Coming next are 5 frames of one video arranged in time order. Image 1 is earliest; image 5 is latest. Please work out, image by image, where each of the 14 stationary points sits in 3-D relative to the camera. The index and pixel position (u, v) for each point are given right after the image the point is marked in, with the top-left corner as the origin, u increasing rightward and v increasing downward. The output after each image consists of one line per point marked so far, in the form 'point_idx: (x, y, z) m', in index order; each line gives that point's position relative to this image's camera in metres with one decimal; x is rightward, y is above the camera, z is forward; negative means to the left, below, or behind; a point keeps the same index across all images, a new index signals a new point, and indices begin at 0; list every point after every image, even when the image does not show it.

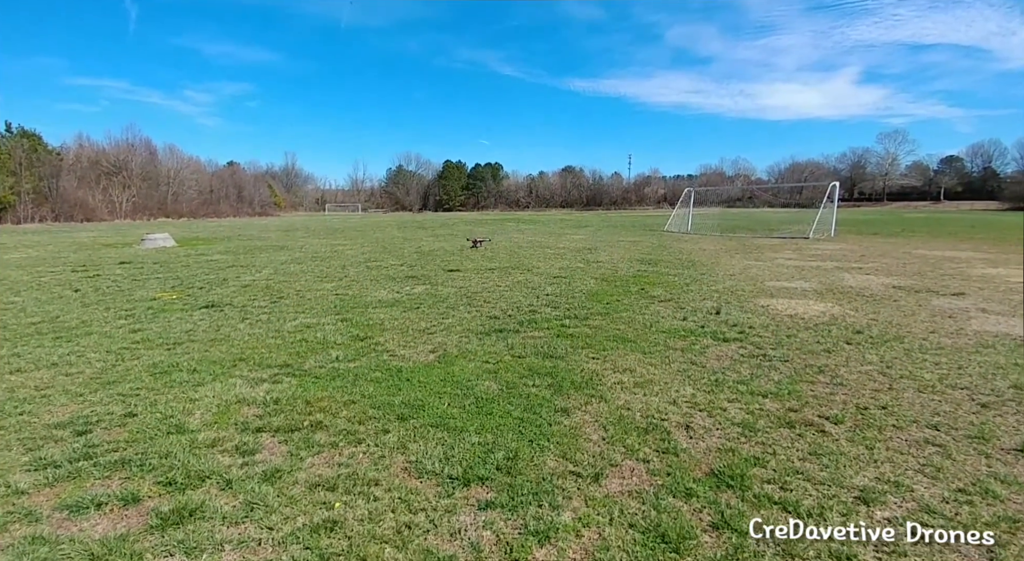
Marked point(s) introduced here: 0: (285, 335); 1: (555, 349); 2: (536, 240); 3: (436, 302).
0: (-2.3, -0.6, +5.2) m
1: (+0.4, -0.6, +4.7) m
2: (+0.8, +1.3, +17.5) m
3: (-1.0, -0.3, +7.1) m
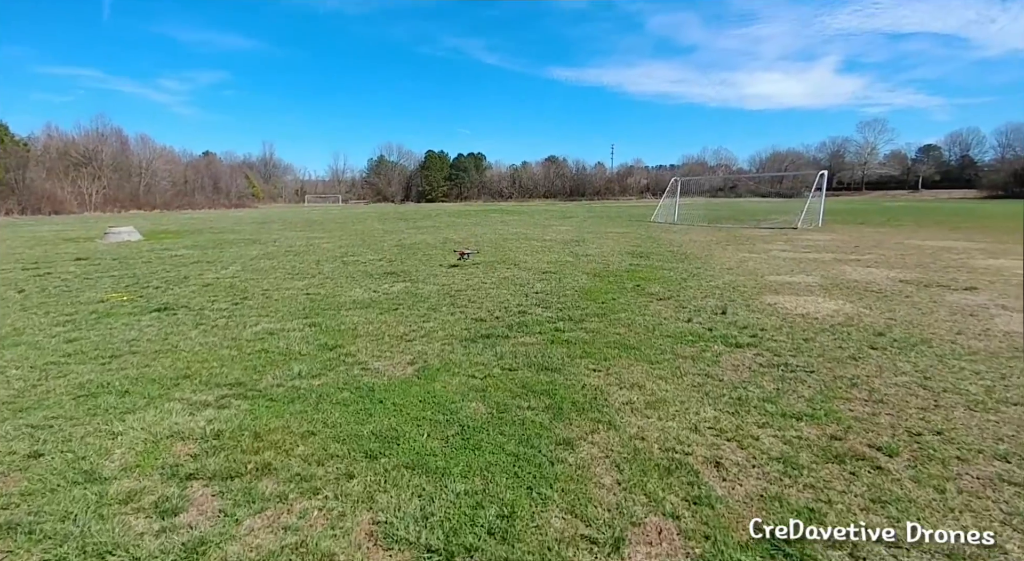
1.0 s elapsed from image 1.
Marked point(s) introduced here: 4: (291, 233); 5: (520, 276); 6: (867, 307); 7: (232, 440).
0: (-2.4, -0.6, +4.6) m
1: (+0.3, -0.6, +4.2) m
2: (+0.3, +1.6, +16.9) m
3: (-1.2, -0.3, +6.5) m
4: (-7.6, +1.6, +18.2) m
5: (+0.1, +0.1, +8.4) m
6: (+3.9, -0.3, +5.8) m
7: (-1.5, -0.9, +2.8) m
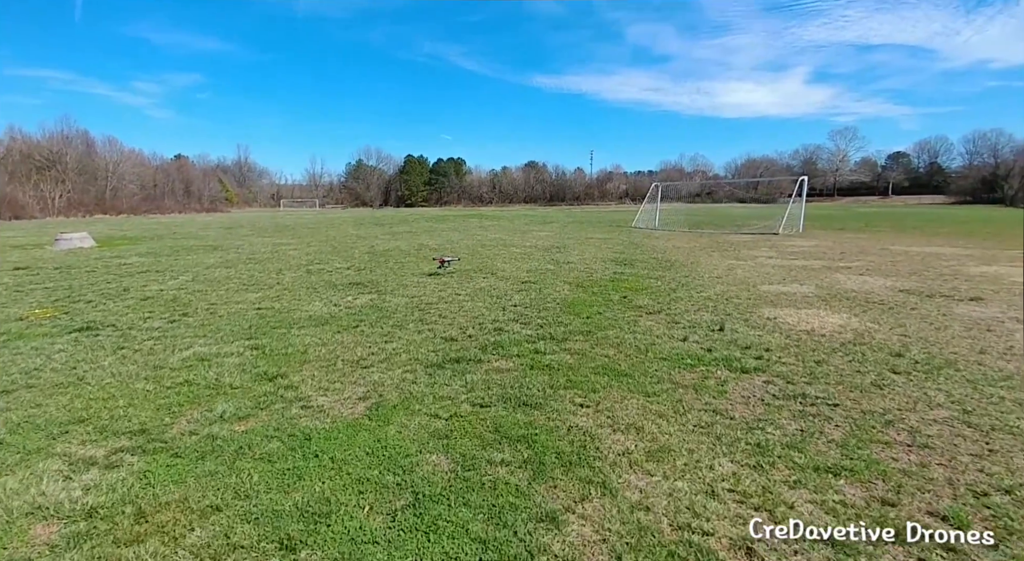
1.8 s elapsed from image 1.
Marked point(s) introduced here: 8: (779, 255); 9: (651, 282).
0: (-2.6, -0.7, +3.9) m
1: (+0.1, -0.7, +3.5) m
2: (-0.4, +1.3, +16.3) m
3: (-1.5, -0.4, +5.8) m
4: (-8.4, +1.4, +17.2) m
5: (-0.2, -0.1, +7.8) m
6: (+3.7, -0.4, +5.3) m
7: (-1.6, -1.0, +2.1) m
8: (+6.2, +0.6, +12.2) m
9: (+2.1, 0.0, +8.0) m
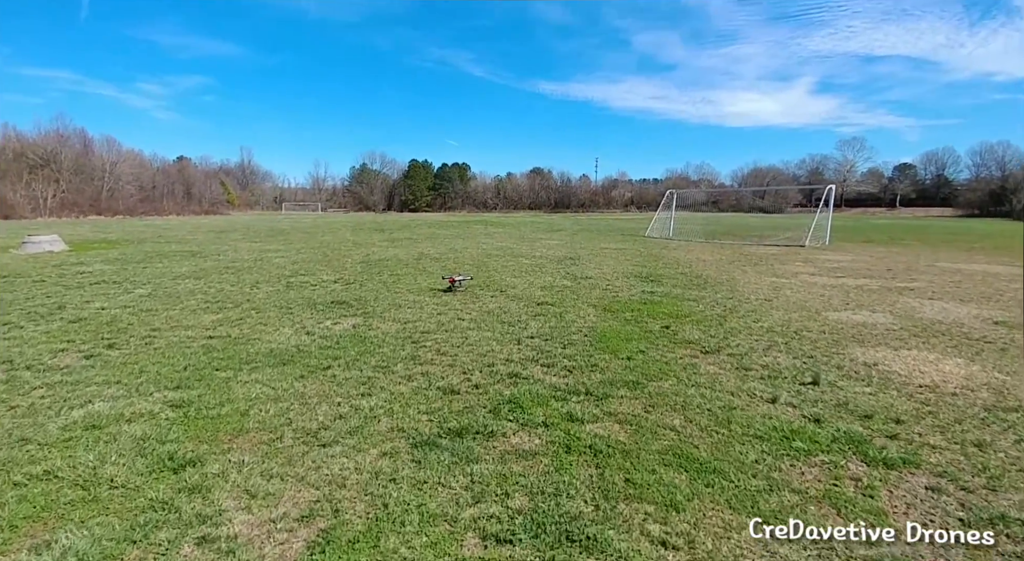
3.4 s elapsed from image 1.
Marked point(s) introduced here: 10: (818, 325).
0: (-2.4, -0.9, +2.6) m
1: (+0.3, -1.0, +2.2) m
2: (-0.1, +1.0, +15.1) m
3: (-1.3, -0.7, +4.6) m
4: (-8.1, +1.1, +16.0) m
5: (0.0, -0.4, +6.5) m
6: (+3.8, -0.7, +4.0) m
7: (-1.5, -1.1, +0.8) m
8: (+6.4, +0.2, +10.9) m
9: (+2.3, -0.3, +6.7) m
10: (+3.3, -0.5, +5.6) m
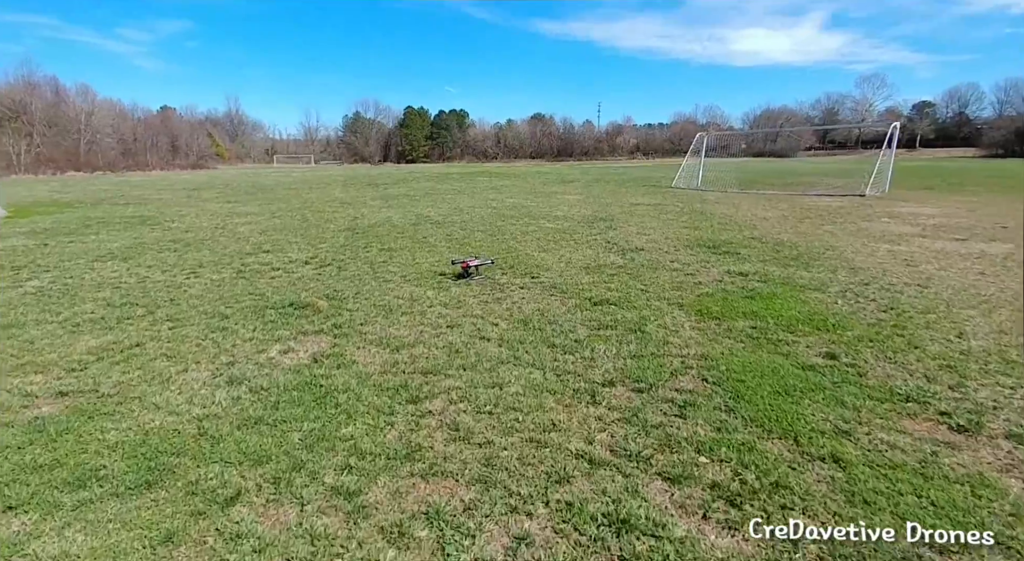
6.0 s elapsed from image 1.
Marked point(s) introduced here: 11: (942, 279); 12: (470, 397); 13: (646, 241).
0: (-2.0, -1.2, +0.4) m
1: (+0.6, -1.3, +0.1) m
2: (+0.3, +1.8, +12.7) m
3: (-0.9, -0.8, +2.4) m
4: (-7.7, +1.9, +13.7) m
5: (+0.4, -0.3, +4.3) m
6: (+4.2, -0.8, +1.8) m
7: (-1.1, -1.6, -1.3) m
8: (+6.8, +0.8, +8.5) m
9: (+2.7, -0.2, +4.5) m
10: (+3.7, -0.4, +3.4) m
11: (+4.5, 0.0, +5.4) m
12: (-0.2, -0.6, +2.9) m
13: (+2.0, +0.6, +7.8) m
